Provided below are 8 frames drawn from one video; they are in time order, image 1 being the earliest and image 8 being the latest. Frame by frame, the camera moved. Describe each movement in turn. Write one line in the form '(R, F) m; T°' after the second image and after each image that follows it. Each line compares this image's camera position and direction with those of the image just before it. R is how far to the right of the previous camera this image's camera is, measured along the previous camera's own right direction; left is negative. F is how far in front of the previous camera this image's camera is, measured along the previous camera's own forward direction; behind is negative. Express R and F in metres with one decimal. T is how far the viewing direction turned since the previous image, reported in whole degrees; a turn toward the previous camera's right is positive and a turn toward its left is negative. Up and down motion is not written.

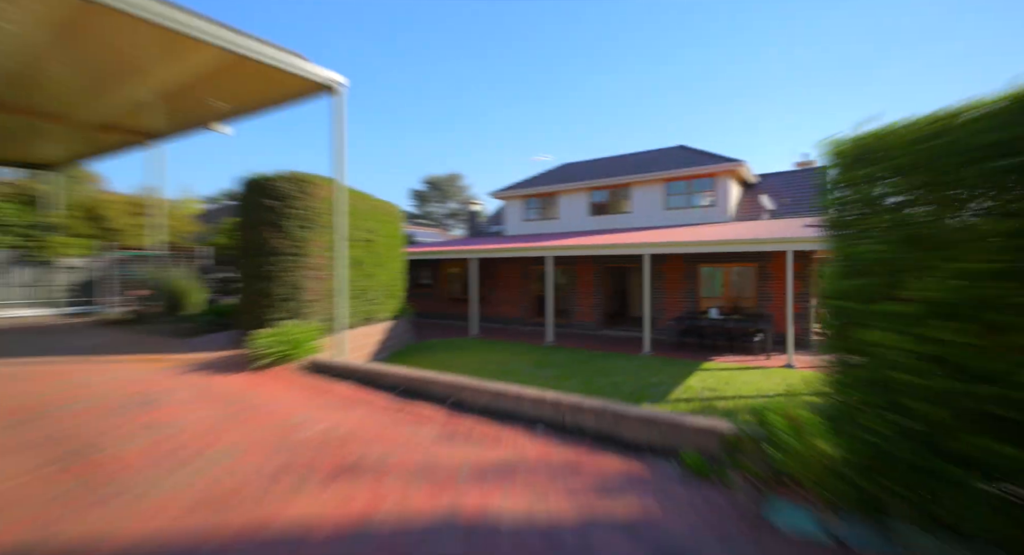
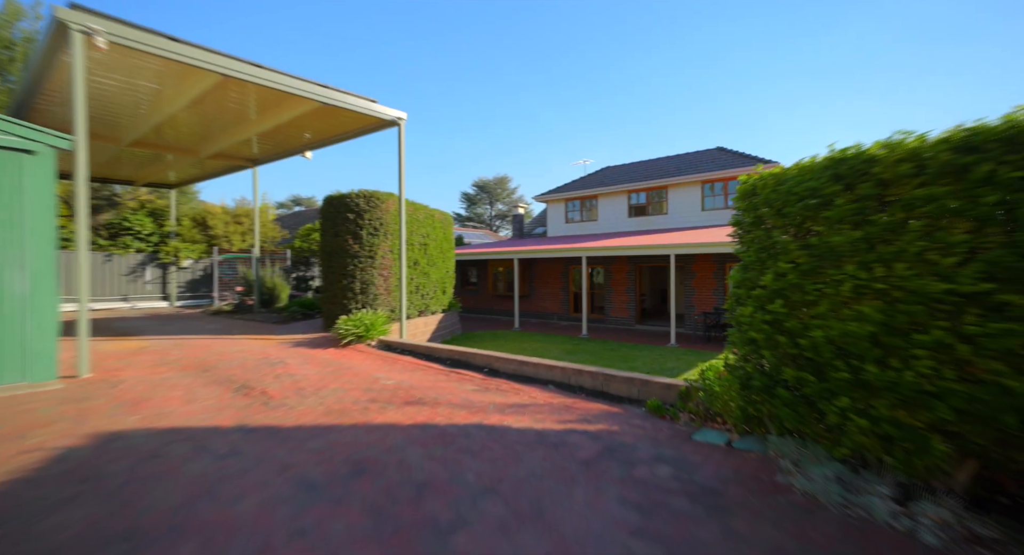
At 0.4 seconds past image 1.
(+0.4, -1.7) m; -6°
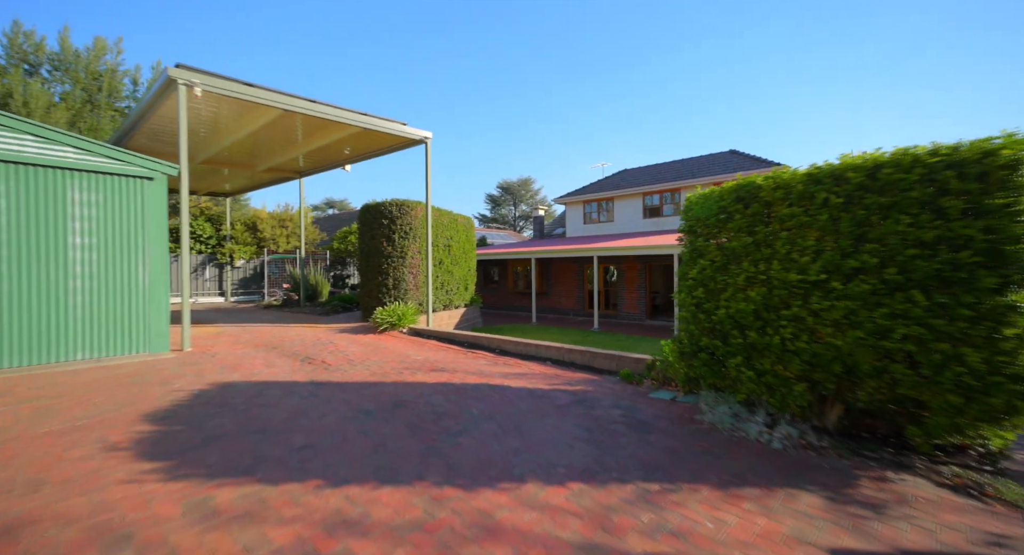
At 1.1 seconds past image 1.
(+0.3, -1.5) m; -3°
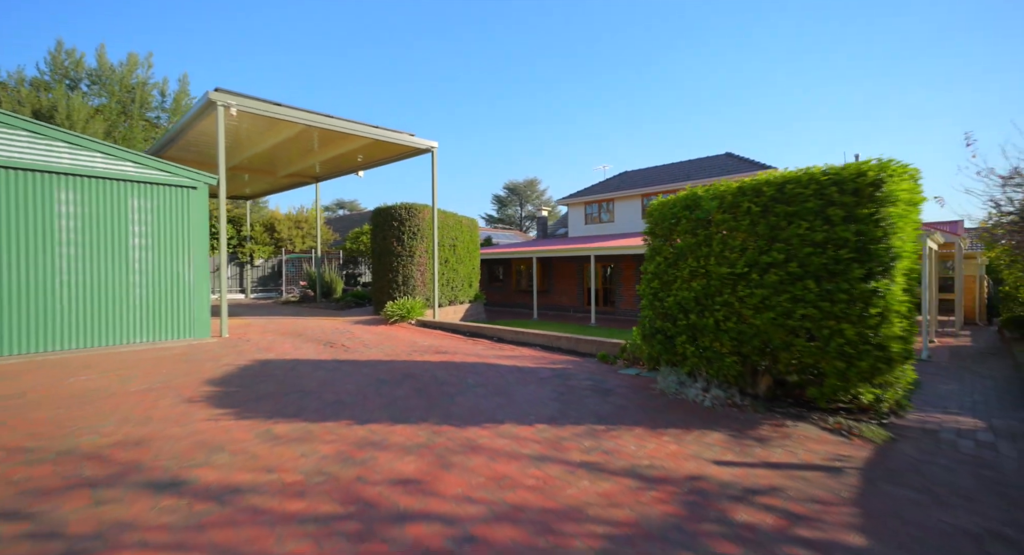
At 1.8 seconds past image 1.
(+0.2, -1.1) m; -1°
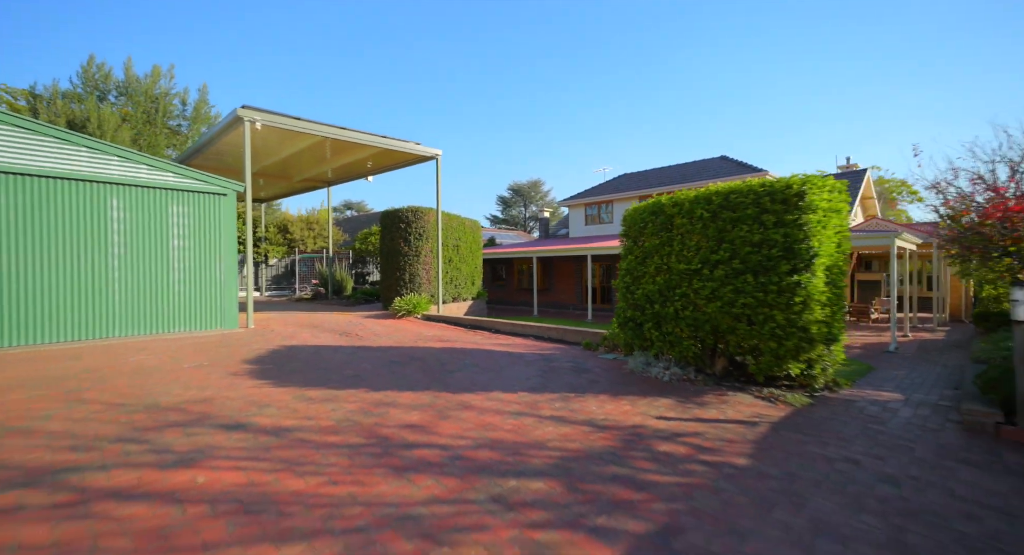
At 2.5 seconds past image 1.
(+0.2, -1.0) m; -1°
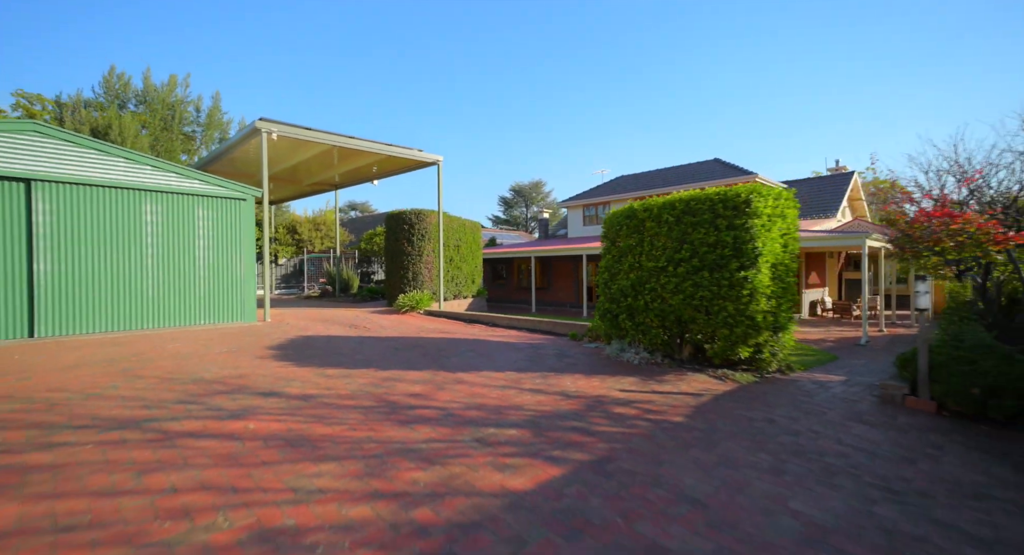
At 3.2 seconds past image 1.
(+0.2, -0.9) m; 0°
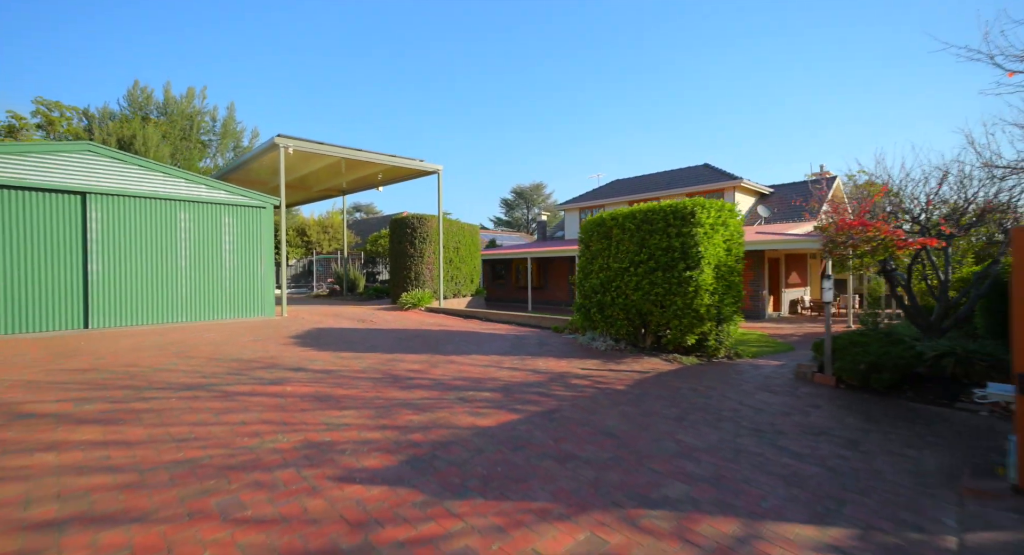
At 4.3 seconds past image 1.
(+0.3, -1.3) m; 0°
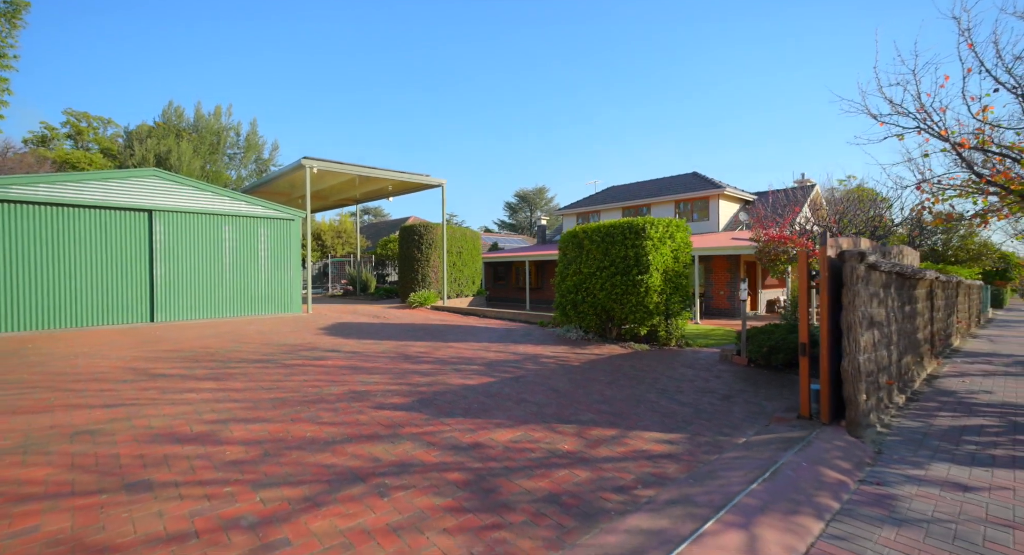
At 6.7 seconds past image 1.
(+0.4, -1.9) m; -1°
